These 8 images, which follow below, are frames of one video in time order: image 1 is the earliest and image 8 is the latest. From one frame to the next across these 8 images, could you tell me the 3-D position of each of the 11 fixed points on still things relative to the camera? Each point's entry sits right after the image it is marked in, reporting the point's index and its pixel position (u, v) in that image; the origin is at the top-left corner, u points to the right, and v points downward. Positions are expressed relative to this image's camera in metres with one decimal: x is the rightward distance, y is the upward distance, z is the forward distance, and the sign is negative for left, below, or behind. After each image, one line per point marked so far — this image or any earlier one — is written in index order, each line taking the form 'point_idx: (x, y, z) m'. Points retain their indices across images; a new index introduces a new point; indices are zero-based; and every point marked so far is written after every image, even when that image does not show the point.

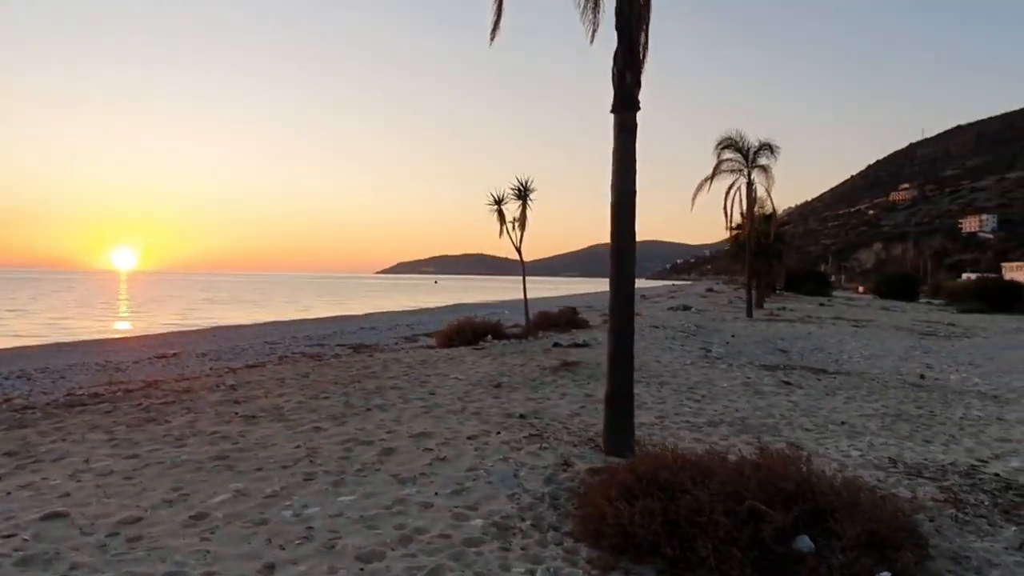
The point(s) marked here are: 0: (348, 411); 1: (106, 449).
0: (-1.6, -1.2, +7.4) m
1: (-3.3, -1.3, +6.0) m
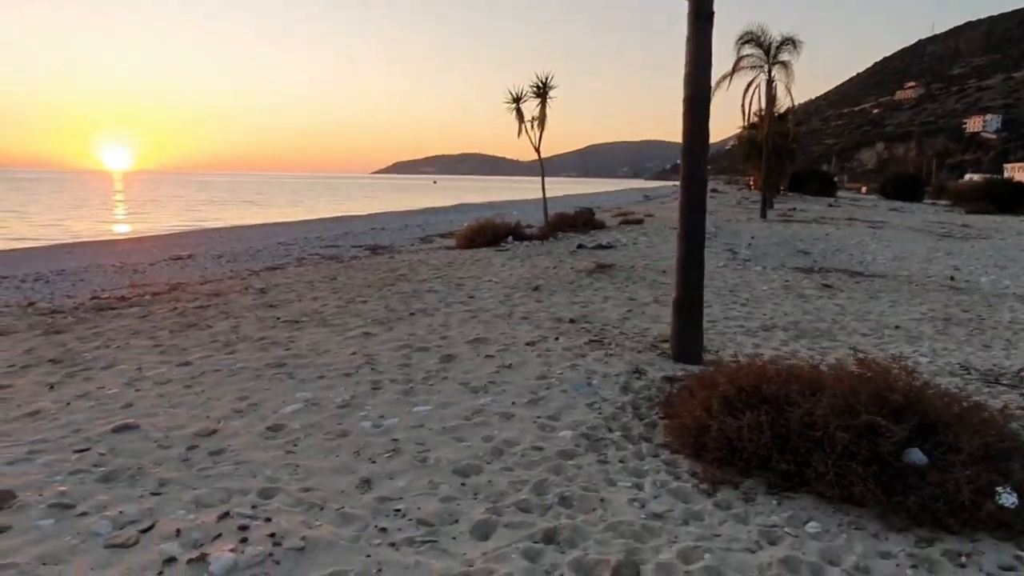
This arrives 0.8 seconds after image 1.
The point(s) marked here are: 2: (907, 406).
0: (-1.2, -0.3, +7.2) m
1: (-2.8, -0.5, +5.8) m
2: (+1.9, -0.6, +3.6) m
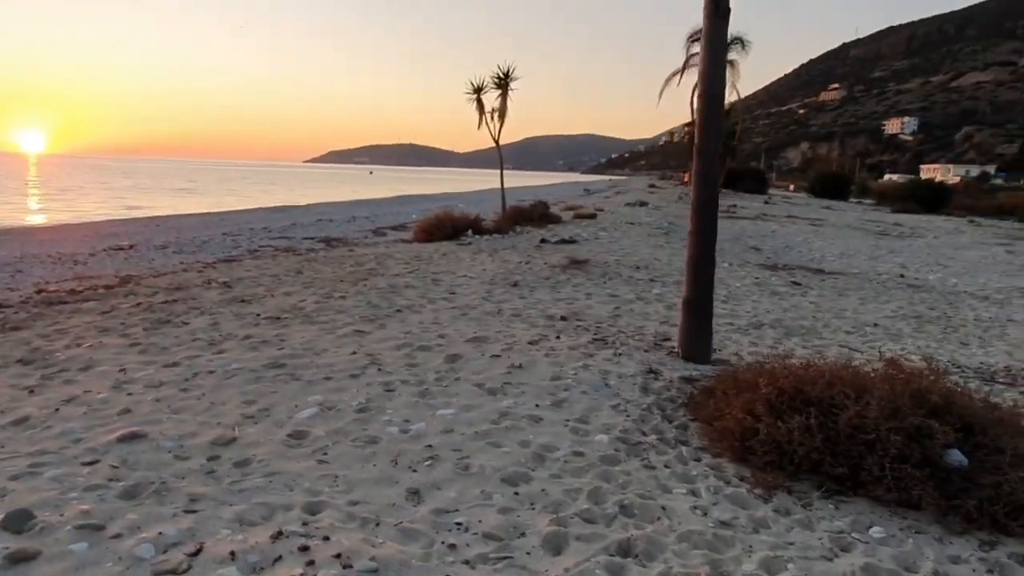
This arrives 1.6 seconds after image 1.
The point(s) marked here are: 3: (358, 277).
0: (-1.3, -0.2, +7.0) m
1: (-2.8, -0.5, +5.4) m
2: (+2.1, -0.6, +3.7) m
3: (-2.0, +0.1, +9.6) m
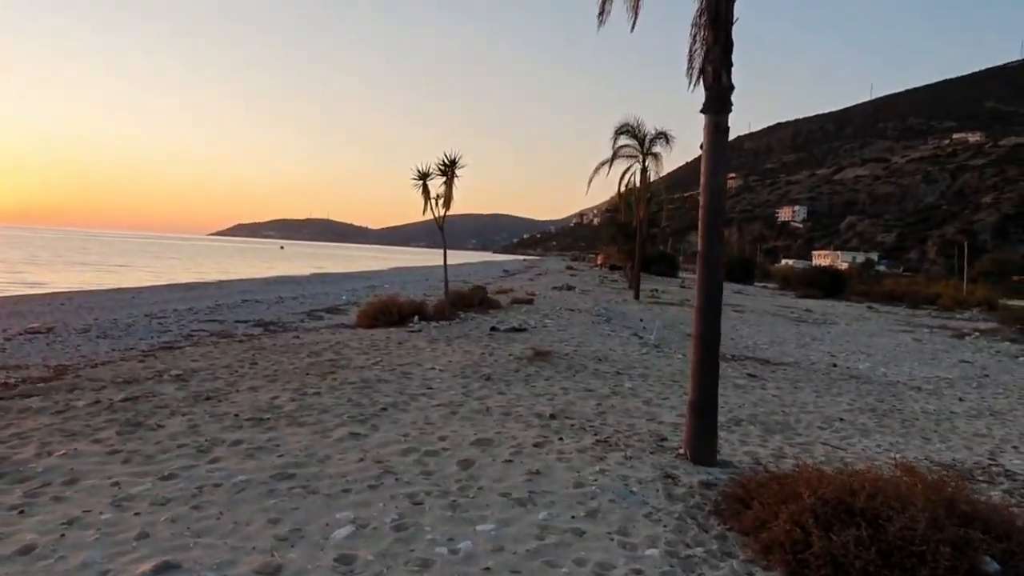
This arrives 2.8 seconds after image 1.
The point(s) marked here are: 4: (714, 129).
0: (-1.4, -1.1, +6.8) m
1: (-2.7, -1.2, +5.1) m
2: (+2.4, -1.2, +3.9) m
3: (-2.4, -1.0, +9.3) m
4: (+1.5, +1.2, +5.6) m
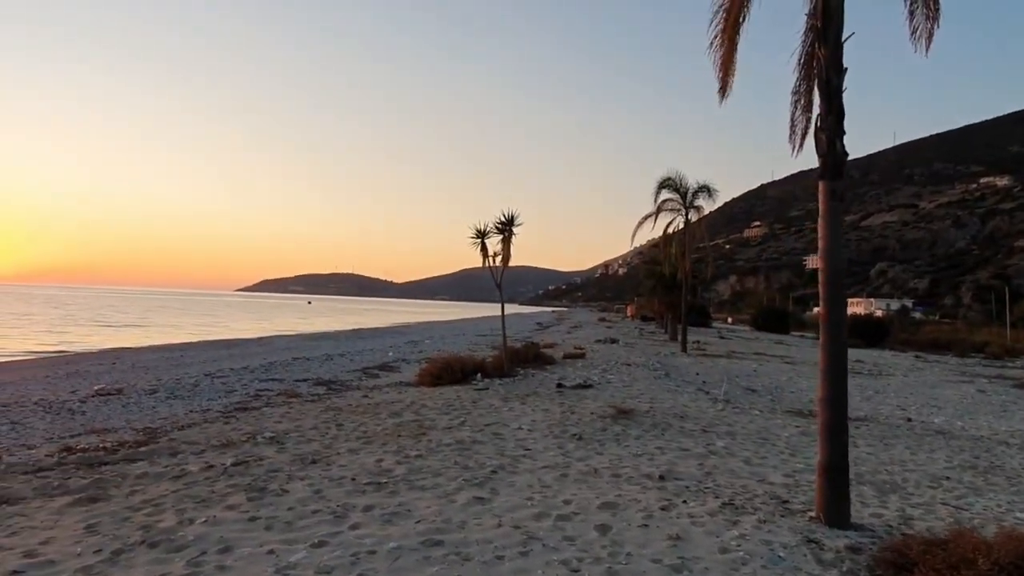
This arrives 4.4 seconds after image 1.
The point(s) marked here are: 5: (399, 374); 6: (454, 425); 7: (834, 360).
0: (-0.3, -1.7, +6.9) m
1: (-1.7, -1.7, +5.2) m
2: (+3.3, -1.5, +3.8) m
3: (-1.3, -1.8, +9.4) m
4: (+2.5, +0.7, +5.7) m
5: (-3.0, -2.3, +19.3) m
6: (-0.8, -1.8, +9.8) m
7: (+2.4, -0.5, +5.6) m
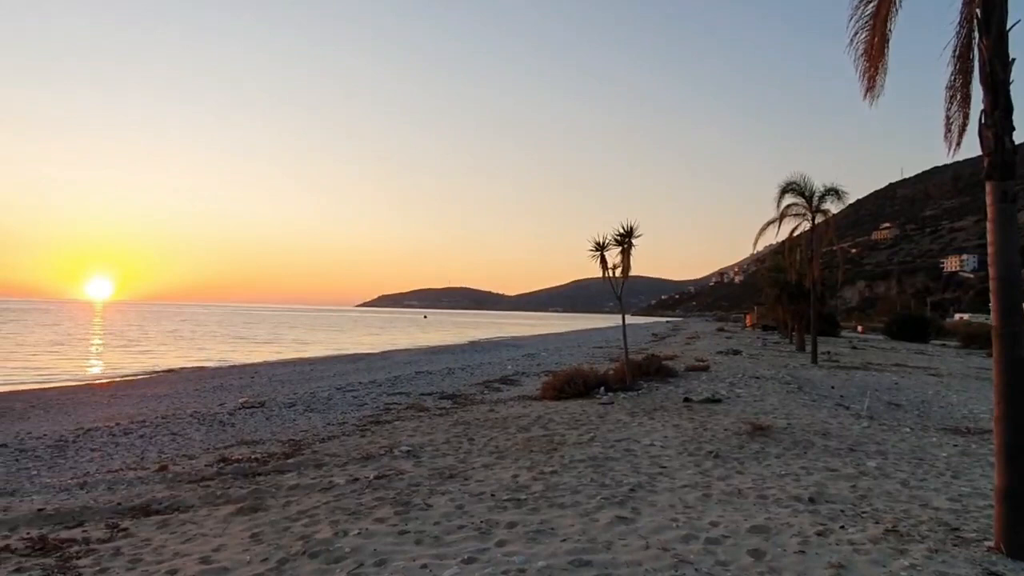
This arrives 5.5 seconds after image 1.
0: (+0.9, -1.9, +6.8) m
1: (-0.6, -1.9, +5.3) m
2: (+4.1, -1.5, +3.2) m
3: (+0.4, -2.0, +9.5) m
4: (+3.5, +0.6, +5.2) m
5: (+0.2, -2.6, +19.4) m
6: (+0.9, -2.0, +9.8) m
7: (+3.5, -0.6, +5.1) m
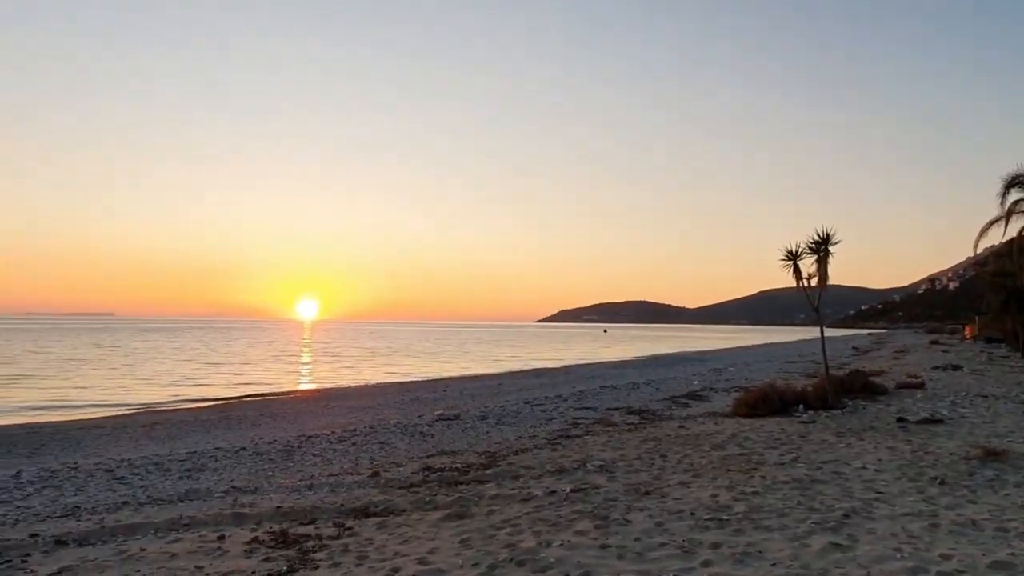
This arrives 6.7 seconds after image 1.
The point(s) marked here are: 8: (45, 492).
0: (+2.7, -2.0, +6.4) m
1: (+0.8, -2.0, +5.4) m
2: (+4.9, -1.5, +2.2) m
3: (+2.8, -2.2, +9.1) m
4: (+4.8, +0.6, +4.3) m
5: (+5.1, -3.0, +18.8) m
6: (+3.4, -2.2, +9.3) m
7: (+4.7, -0.6, +4.2) m
8: (-6.7, -2.9, +10.5) m
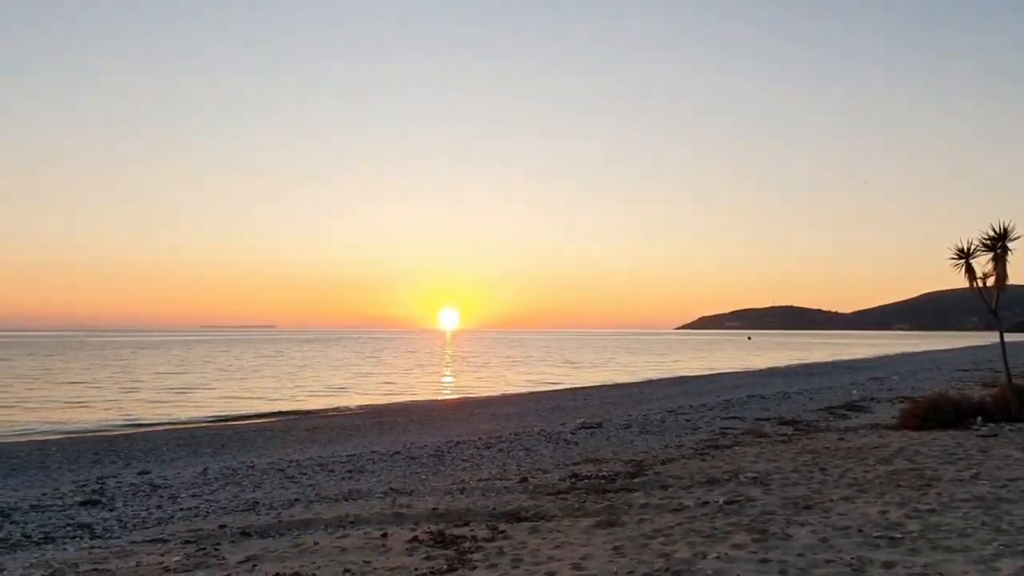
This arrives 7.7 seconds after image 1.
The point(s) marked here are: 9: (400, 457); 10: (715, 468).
0: (+4.0, -2.0, +5.9) m
1: (+1.9, -2.0, +5.1) m
2: (+5.4, -1.4, +1.3) m
3: (+4.6, -2.2, +8.5) m
4: (+5.6, +0.7, +3.5) m
5: (+8.6, -3.0, +17.6) m
6: (+5.2, -2.2, +8.5) m
7: (+5.5, -0.5, +3.3) m
8: (-4.5, -3.1, +11.6) m
9: (-2.2, -3.3, +14.4) m
10: (+2.9, -2.6, +10.7) m
